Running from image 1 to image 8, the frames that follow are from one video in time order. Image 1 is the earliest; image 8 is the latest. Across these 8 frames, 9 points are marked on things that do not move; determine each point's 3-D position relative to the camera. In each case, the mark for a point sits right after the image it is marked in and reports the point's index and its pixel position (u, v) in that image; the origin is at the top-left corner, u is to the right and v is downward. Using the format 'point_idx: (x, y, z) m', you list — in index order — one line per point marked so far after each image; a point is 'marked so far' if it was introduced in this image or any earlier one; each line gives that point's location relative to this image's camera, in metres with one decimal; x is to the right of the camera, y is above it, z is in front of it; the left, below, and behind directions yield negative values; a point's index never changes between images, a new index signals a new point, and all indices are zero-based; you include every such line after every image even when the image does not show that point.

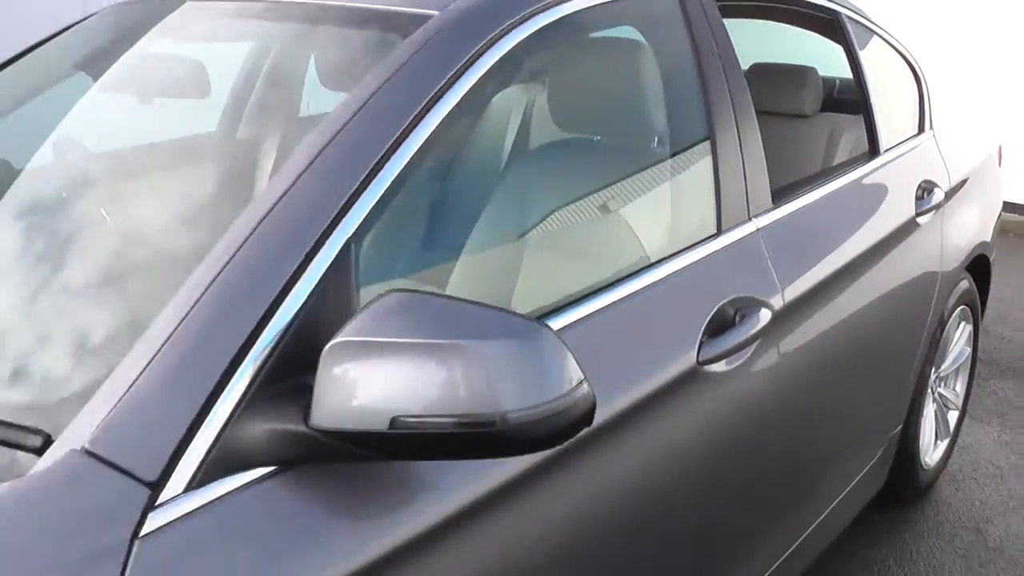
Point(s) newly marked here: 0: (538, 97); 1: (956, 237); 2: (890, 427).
0: (+0.1, +0.3, +1.4) m
1: (+1.3, +0.2, +2.4) m
2: (+1.0, -0.3, +2.2) m
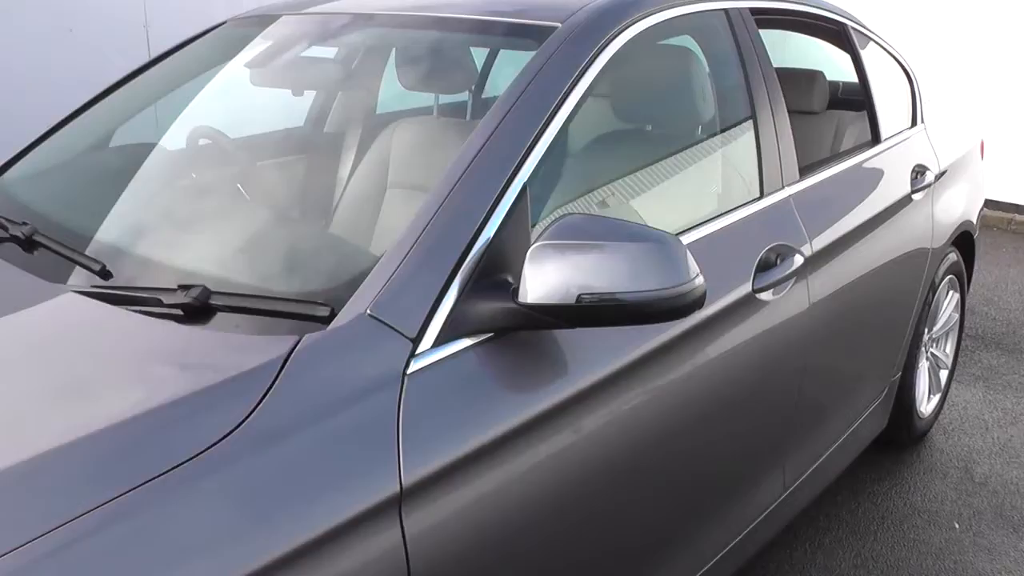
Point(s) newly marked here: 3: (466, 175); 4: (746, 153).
0: (+0.3, +0.4, +1.8) m
1: (+1.4, +0.2, +2.7) m
2: (+1.2, -0.2, +2.6) m
3: (0.0, +0.2, +1.4) m
4: (+0.6, +0.3, +2.0) m
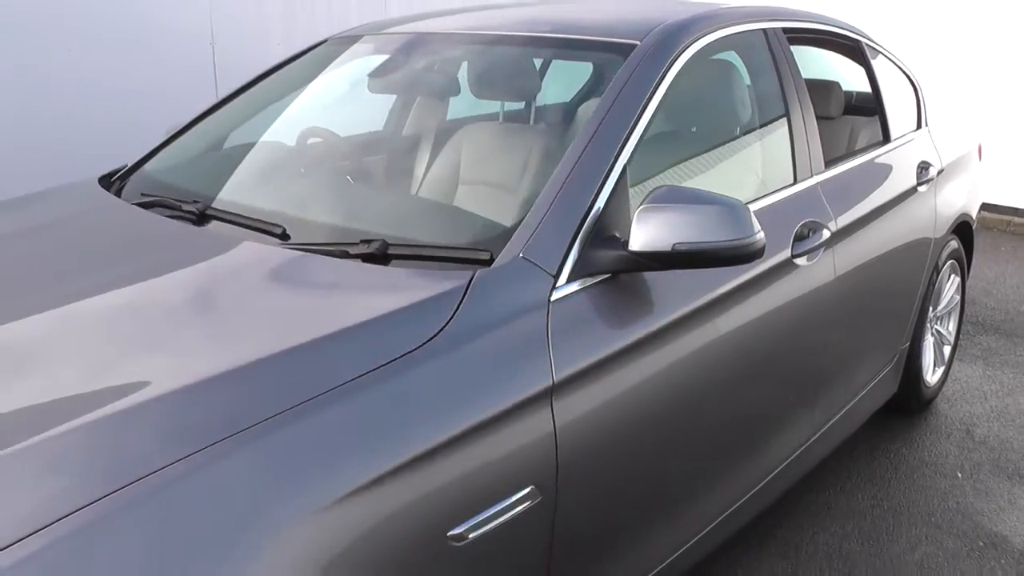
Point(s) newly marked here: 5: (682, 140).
0: (+0.5, +0.5, +2.2) m
1: (+1.6, +0.3, +3.1) m
2: (+1.4, -0.2, +3.0) m
3: (+0.1, +0.3, +1.8) m
4: (+0.8, +0.4, +2.4) m
5: (+0.4, +0.4, +2.1) m
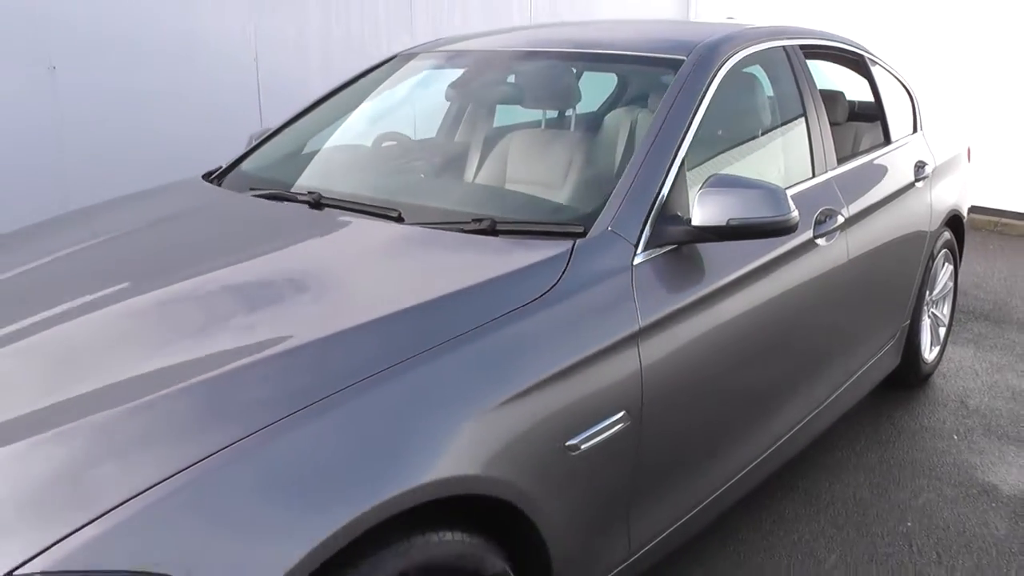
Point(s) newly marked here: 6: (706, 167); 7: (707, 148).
0: (+0.7, +0.6, +2.5) m
1: (+1.8, +0.4, +3.5) m
2: (+1.5, -0.1, +3.3) m
3: (+0.3, +0.3, +2.2) m
4: (+0.9, +0.5, +2.7) m
5: (+0.6, +0.5, +2.5) m
6: (+0.5, +0.4, +2.4) m
7: (+0.6, +0.4, +2.4) m
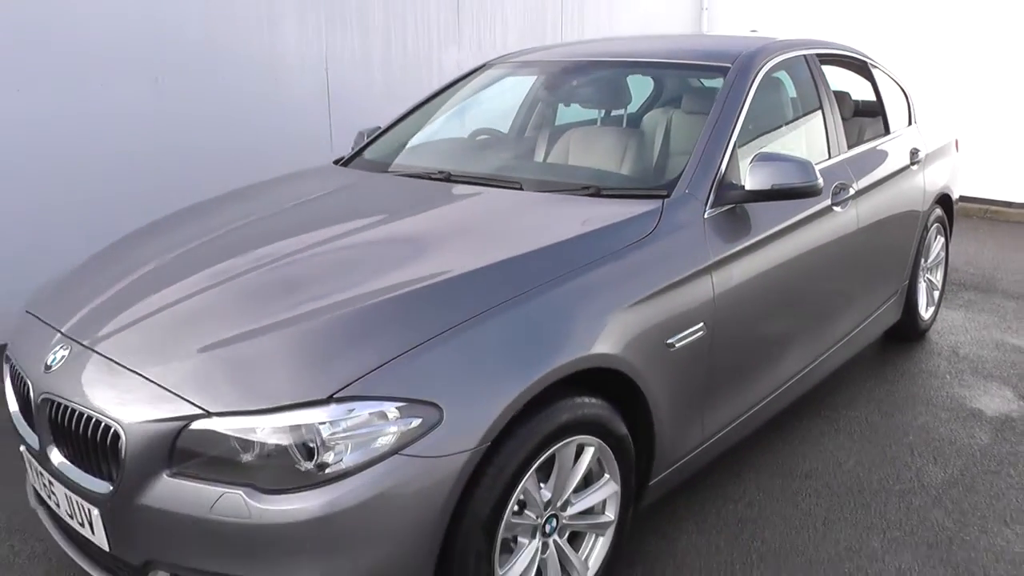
0: (+0.9, +0.7, +3.2) m
1: (+2.1, +0.5, +4.2) m
2: (+1.8, 0.0, +4.0) m
3: (+0.6, +0.5, +2.8) m
4: (+1.2, +0.6, +3.4) m
5: (+0.9, +0.6, +3.1) m
6: (+0.8, +0.5, +3.0) m
7: (+0.9, +0.6, +3.0) m
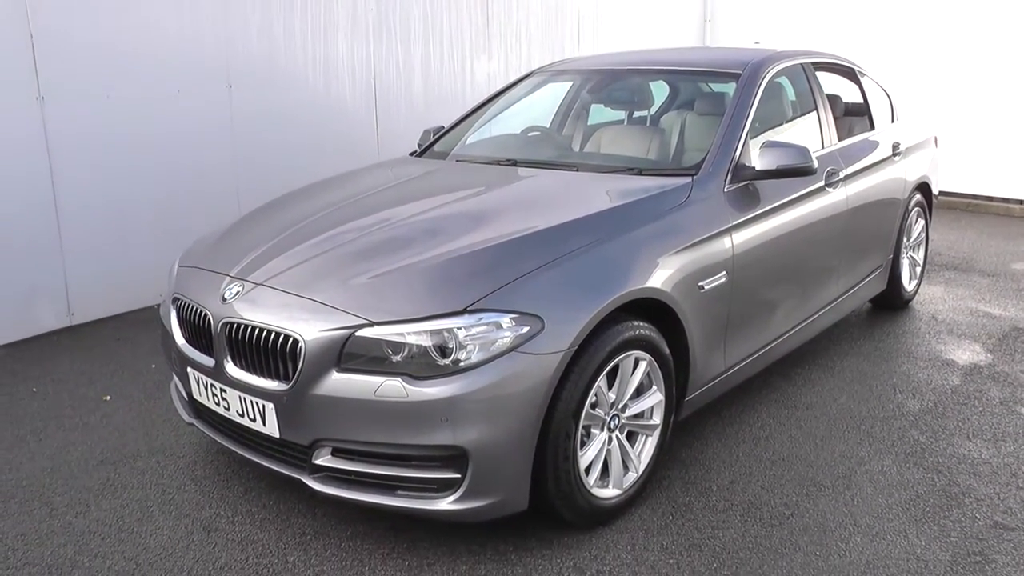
0: (+1.2, +0.9, +3.9) m
1: (+2.3, +0.7, +4.8) m
2: (+2.1, +0.2, +4.6) m
3: (+0.9, +0.6, +3.5) m
4: (+1.5, +0.8, +4.1) m
5: (+1.1, +0.8, +3.8) m
6: (+1.1, +0.7, +3.7) m
7: (+1.1, +0.7, +3.7) m
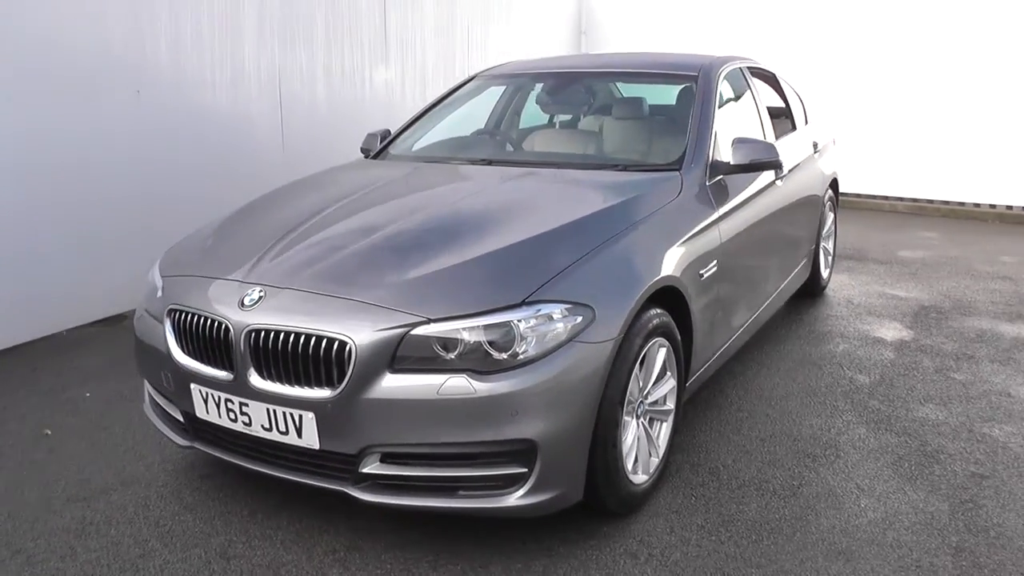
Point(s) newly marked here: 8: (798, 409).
0: (+1.0, +0.9, +4.1) m
1: (+1.9, +0.7, +5.2) m
2: (+1.8, +0.3, +5.0) m
3: (+0.8, +0.7, +3.6) m
4: (+1.2, +0.8, +4.3) m
5: (+1.0, +0.8, +4.0) m
6: (+0.9, +0.7, +3.9) m
7: (+0.9, +0.8, +3.9) m
8: (+1.3, -0.5, +3.7) m
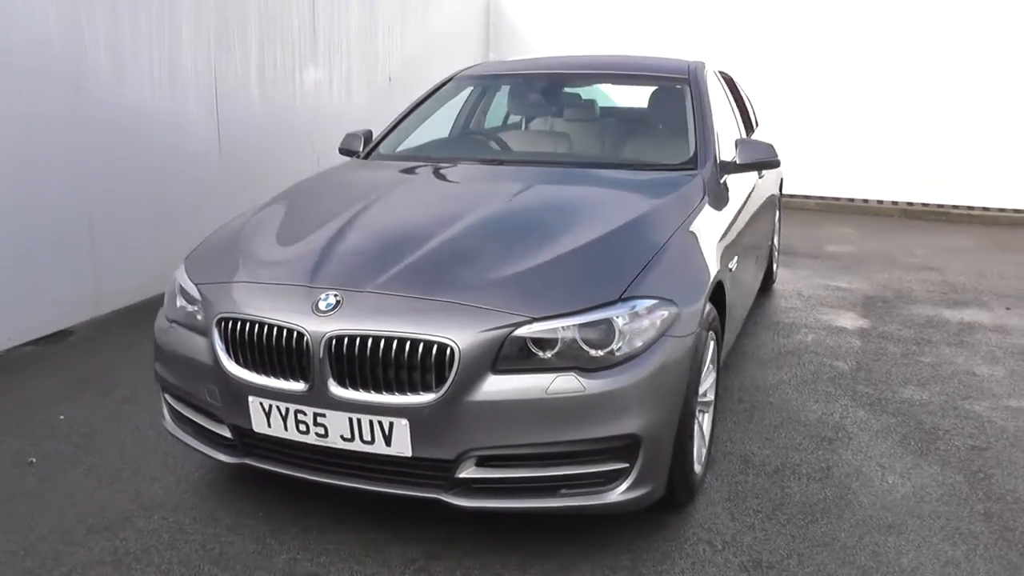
0: (+1.0, +0.9, +4.2) m
1: (+1.7, +0.8, +5.5) m
2: (+1.6, +0.3, +5.3) m
3: (+0.8, +0.7, +3.8) m
4: (+1.2, +0.8, +4.5) m
5: (+1.0, +0.8, +4.2) m
6: (+0.9, +0.7, +4.0) m
7: (+0.9, +0.8, +4.1) m
8: (+1.3, -0.5, +3.9) m
